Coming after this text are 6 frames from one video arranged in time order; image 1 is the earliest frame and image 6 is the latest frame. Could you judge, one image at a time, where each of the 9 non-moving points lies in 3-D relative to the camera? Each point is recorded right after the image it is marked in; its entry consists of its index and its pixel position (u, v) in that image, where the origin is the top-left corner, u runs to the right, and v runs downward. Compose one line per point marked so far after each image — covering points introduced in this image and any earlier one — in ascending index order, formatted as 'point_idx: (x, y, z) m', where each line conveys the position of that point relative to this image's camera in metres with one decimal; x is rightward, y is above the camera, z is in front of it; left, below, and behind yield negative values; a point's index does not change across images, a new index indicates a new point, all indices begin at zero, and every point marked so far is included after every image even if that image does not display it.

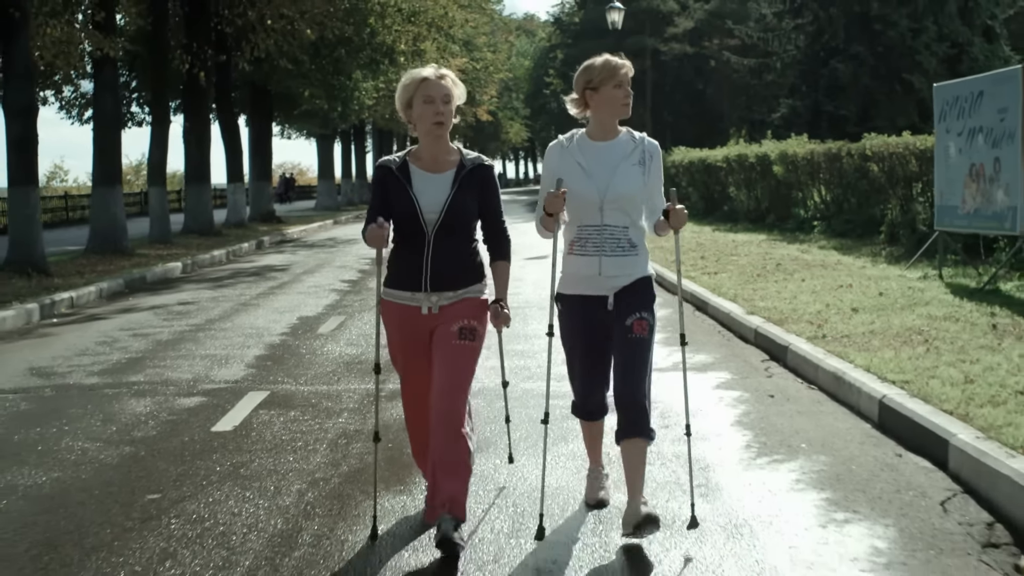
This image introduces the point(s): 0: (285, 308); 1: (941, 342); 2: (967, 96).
0: (-2.3, -0.2, +14.1) m
1: (+2.7, -0.3, +9.0) m
2: (+4.3, +1.8, +13.4) m
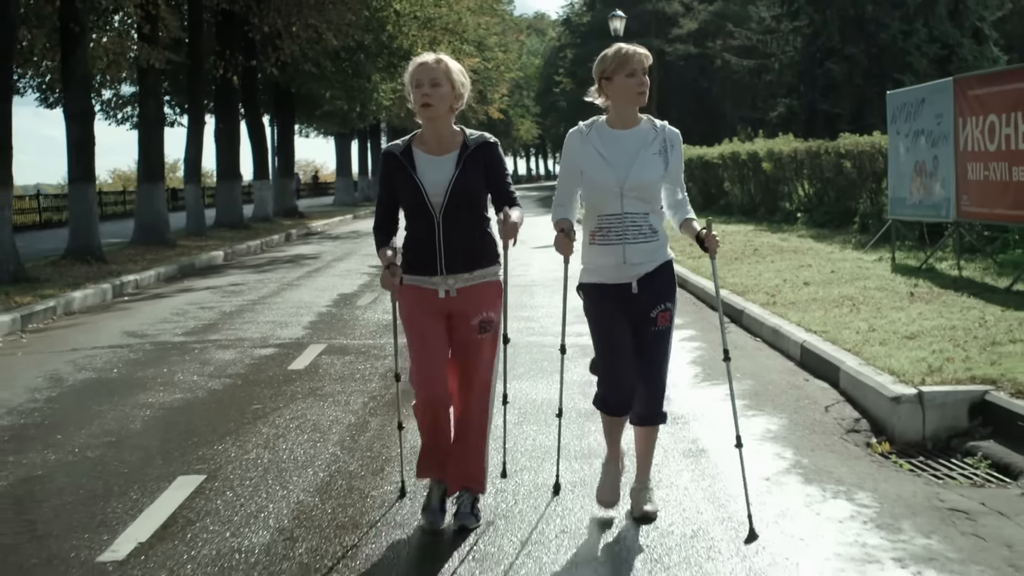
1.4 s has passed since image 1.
0: (-2.2, 0.0, +16.3) m
1: (+2.8, -0.1, +11.1) m
2: (+4.4, +2.0, +15.5) m
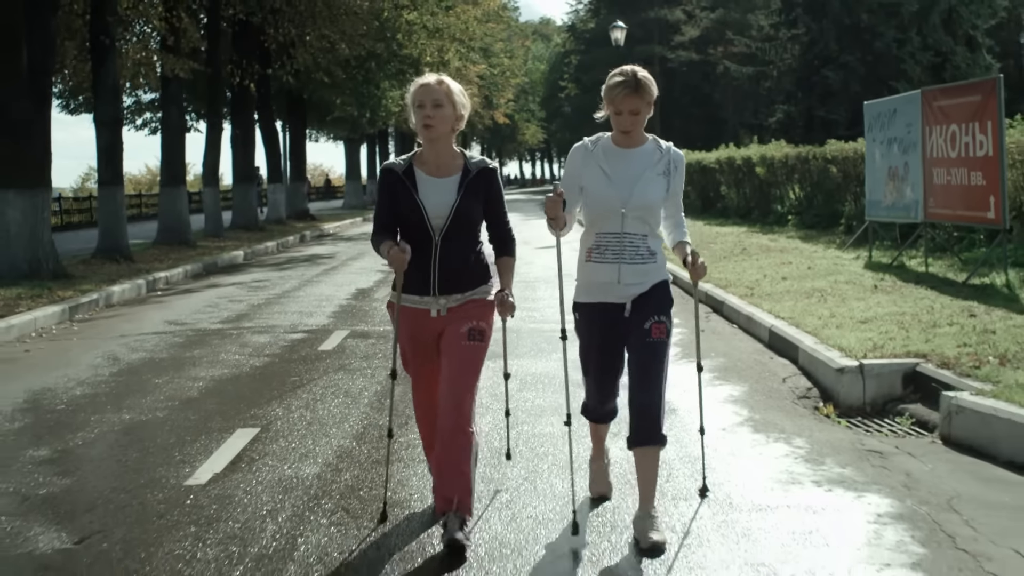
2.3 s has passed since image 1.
0: (-2.1, +0.1, +17.6) m
1: (+2.8, -0.1, +12.4) m
2: (+4.5, +2.1, +16.8) m
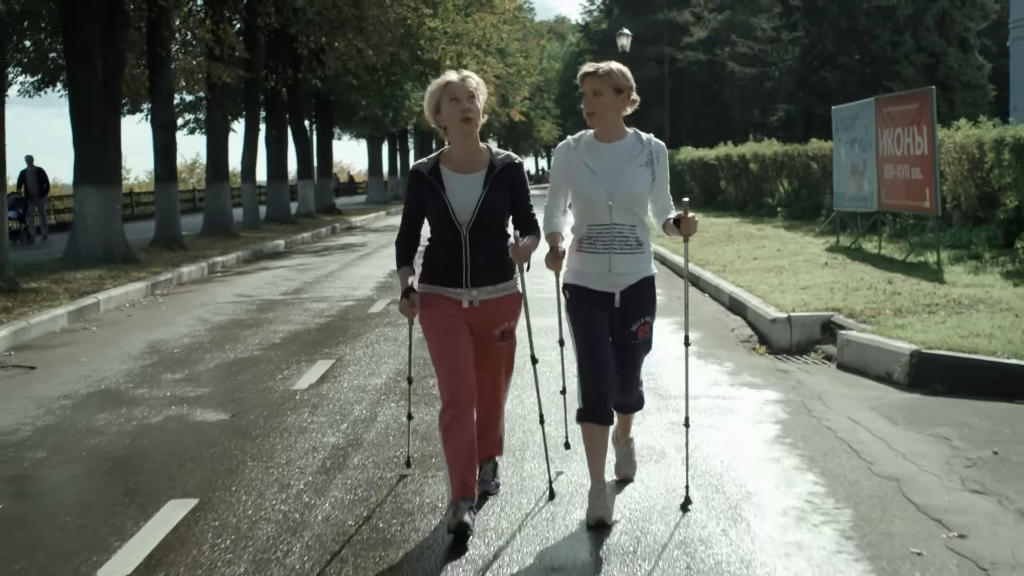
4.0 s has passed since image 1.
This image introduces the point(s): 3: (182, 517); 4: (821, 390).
0: (-1.9, +0.3, +20.3) m
1: (+2.9, +0.2, +15.1) m
2: (+4.6, +2.4, +19.4) m
3: (-1.3, -0.9, +5.7) m
4: (+1.9, -0.6, +8.6) m
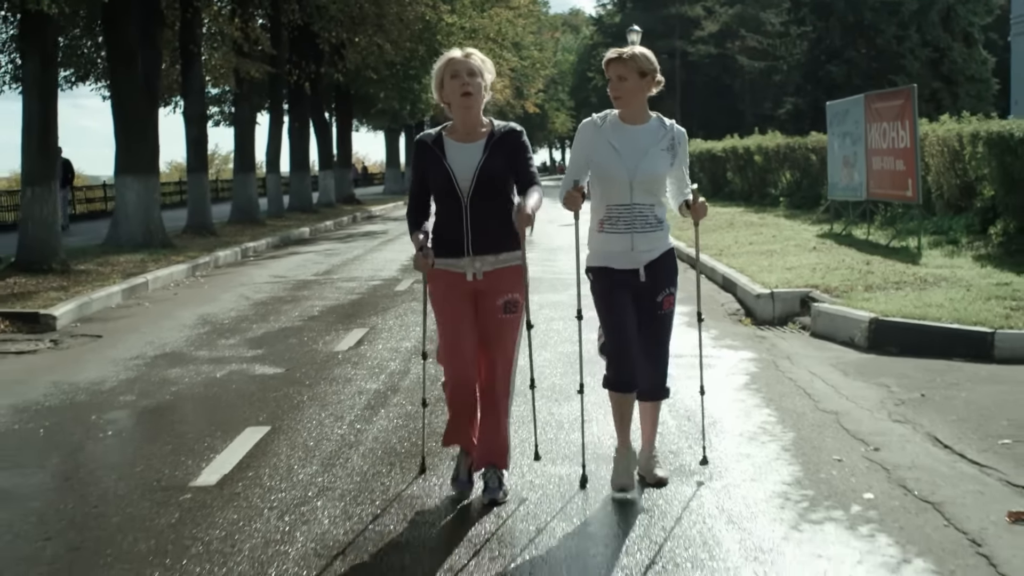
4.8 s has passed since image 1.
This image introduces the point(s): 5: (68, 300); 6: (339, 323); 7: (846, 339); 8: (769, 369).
0: (-1.7, +0.6, +21.7) m
1: (+3.1, +0.4, +16.4) m
2: (+4.8, +2.6, +20.8) m
3: (-1.3, -0.7, +7.1) m
4: (+2.0, -0.4, +9.9) m
5: (-4.4, -0.1, +14.2) m
6: (-1.5, -0.3, +12.2) m
7: (+2.5, -0.4, +10.5) m
8: (+1.6, -0.5, +9.0) m
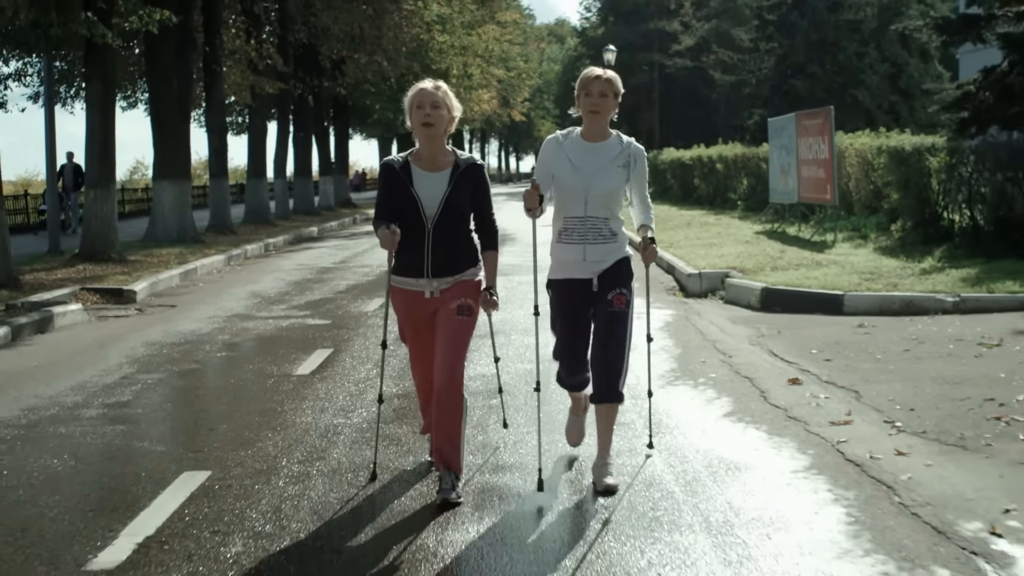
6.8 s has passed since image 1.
0: (-2.0, +0.8, +25.3) m
1: (+2.9, +0.6, +20.0) m
2: (+4.6, +2.8, +24.3) m
3: (-1.4, -0.5, +10.6) m
4: (+1.8, -0.2, +13.5) m
5: (-4.6, +0.1, +17.6) m
6: (-1.7, -0.1, +15.8) m
7: (+2.3, -0.2, +14.1) m
8: (+1.5, -0.3, +12.6) m
